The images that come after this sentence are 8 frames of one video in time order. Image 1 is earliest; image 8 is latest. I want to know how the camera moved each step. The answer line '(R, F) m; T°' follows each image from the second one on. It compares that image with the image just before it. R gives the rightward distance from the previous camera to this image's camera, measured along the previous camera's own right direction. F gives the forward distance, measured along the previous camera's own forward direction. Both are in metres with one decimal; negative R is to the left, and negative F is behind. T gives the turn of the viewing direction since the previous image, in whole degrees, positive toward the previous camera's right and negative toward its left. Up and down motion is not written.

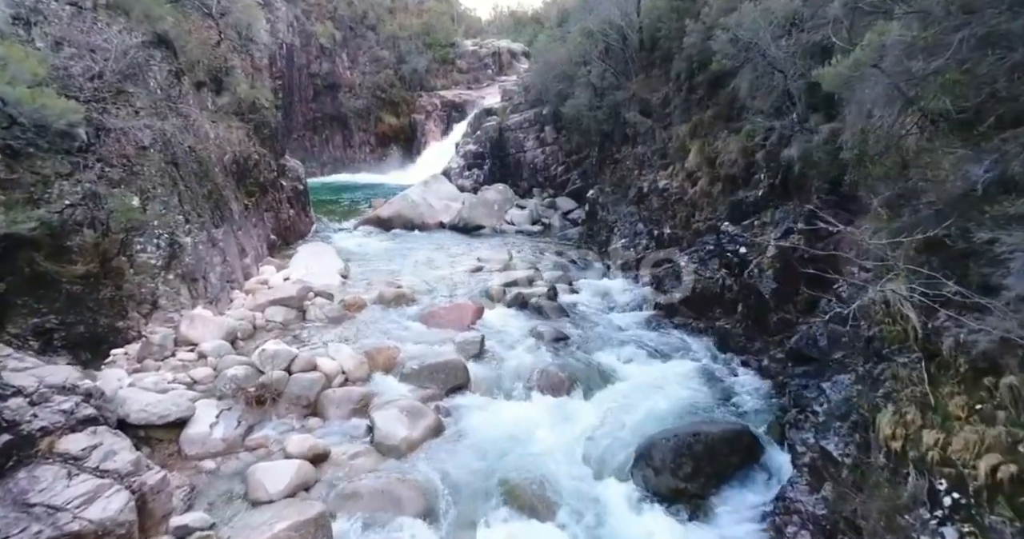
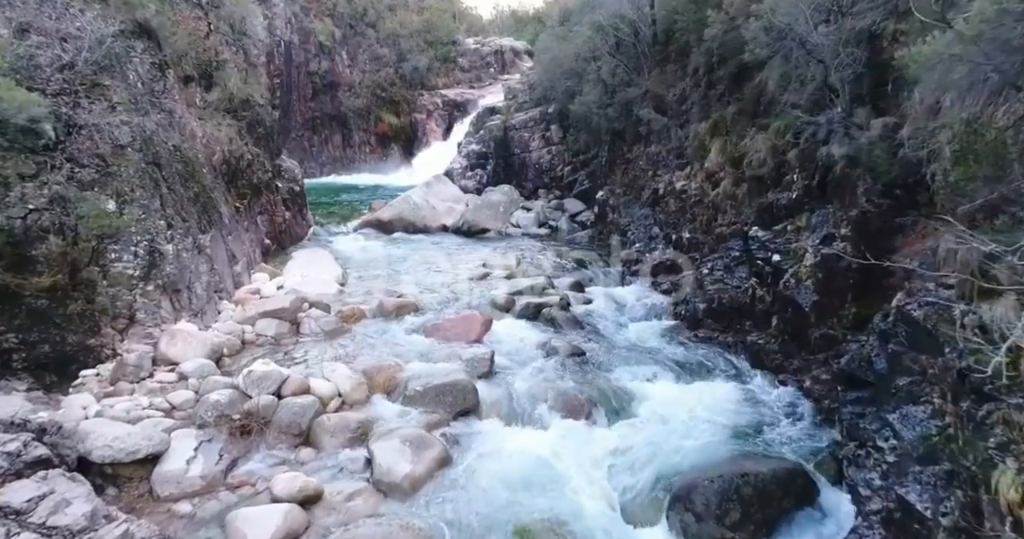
(-0.1, +0.7) m; 0°
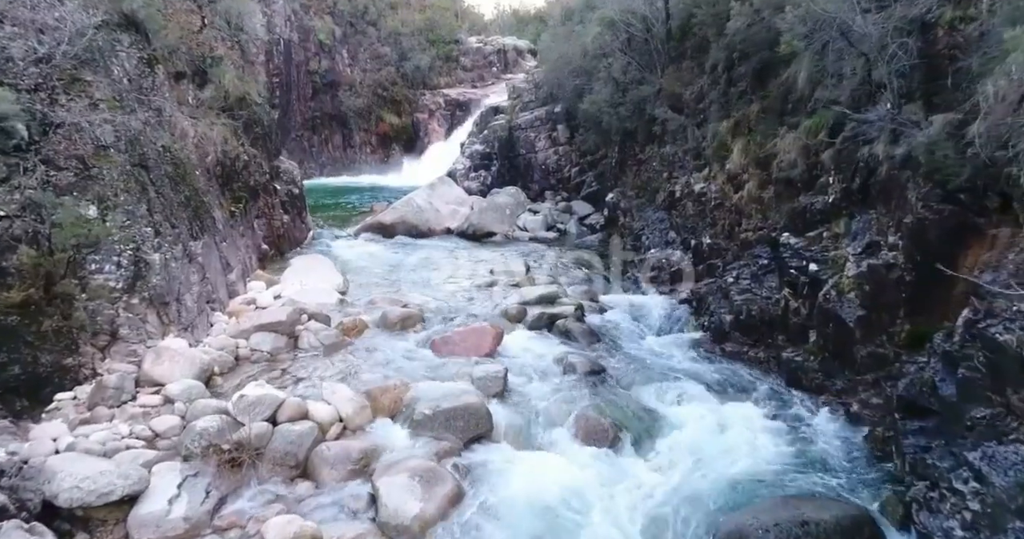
(-0.2, +0.6) m; 0°
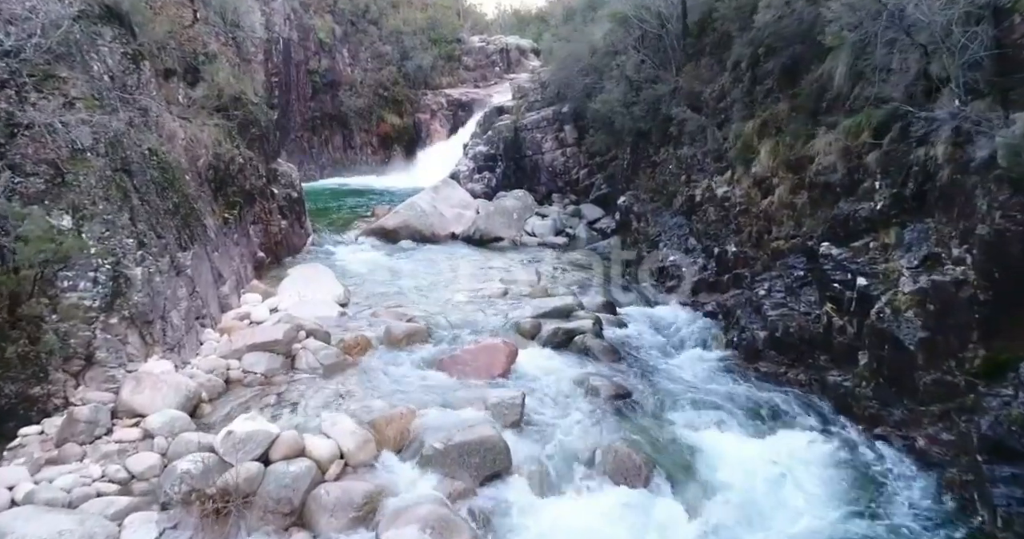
(-0.2, +0.7) m; 0°
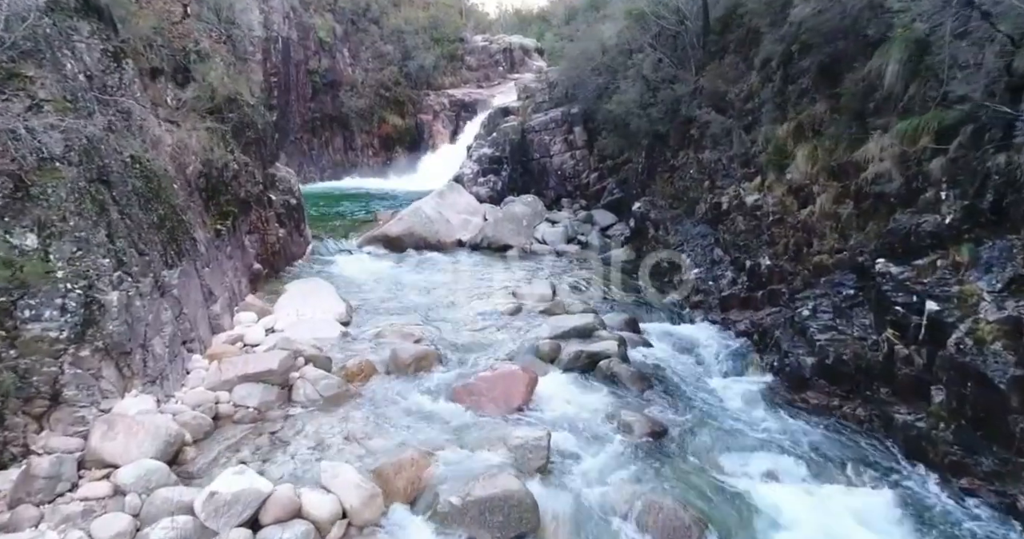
(-0.2, +0.7) m; 0°
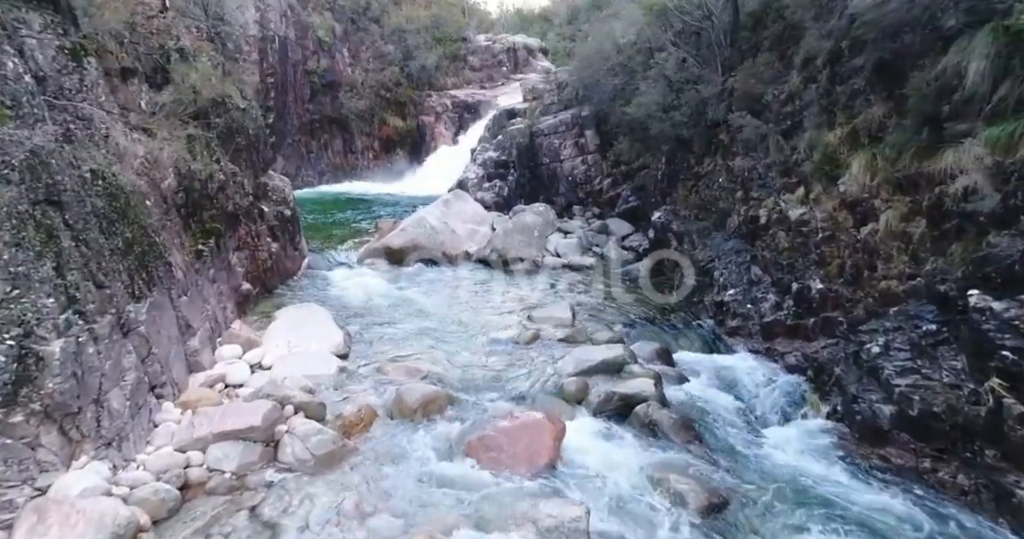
(-0.2, +1.0) m; 0°
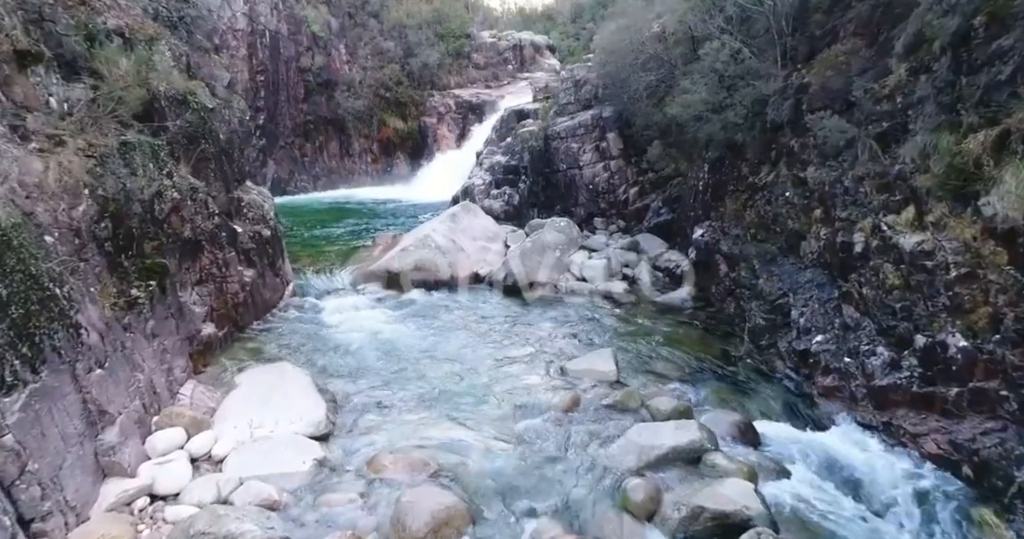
(-0.3, +2.0) m; 0°
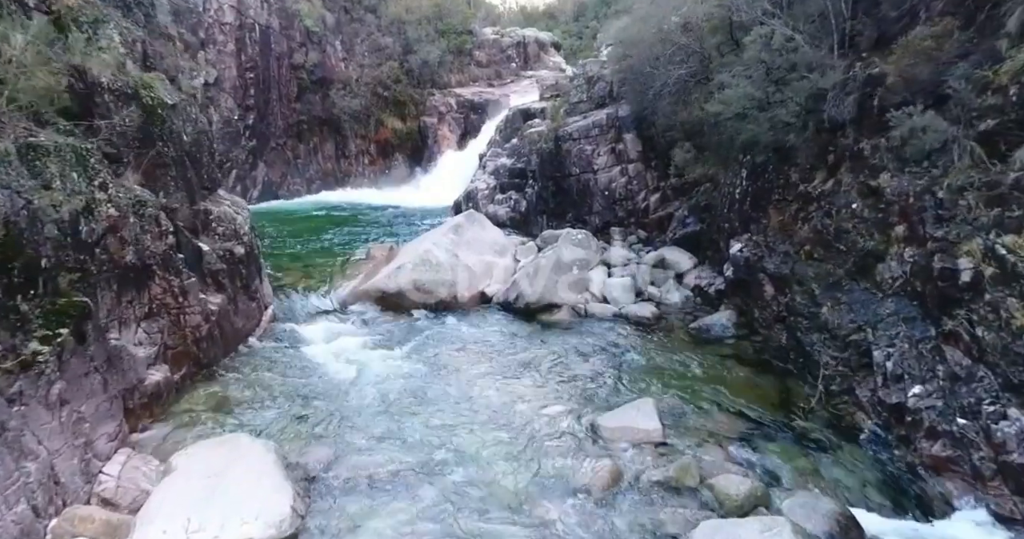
(-0.2, +1.5) m; 0°
